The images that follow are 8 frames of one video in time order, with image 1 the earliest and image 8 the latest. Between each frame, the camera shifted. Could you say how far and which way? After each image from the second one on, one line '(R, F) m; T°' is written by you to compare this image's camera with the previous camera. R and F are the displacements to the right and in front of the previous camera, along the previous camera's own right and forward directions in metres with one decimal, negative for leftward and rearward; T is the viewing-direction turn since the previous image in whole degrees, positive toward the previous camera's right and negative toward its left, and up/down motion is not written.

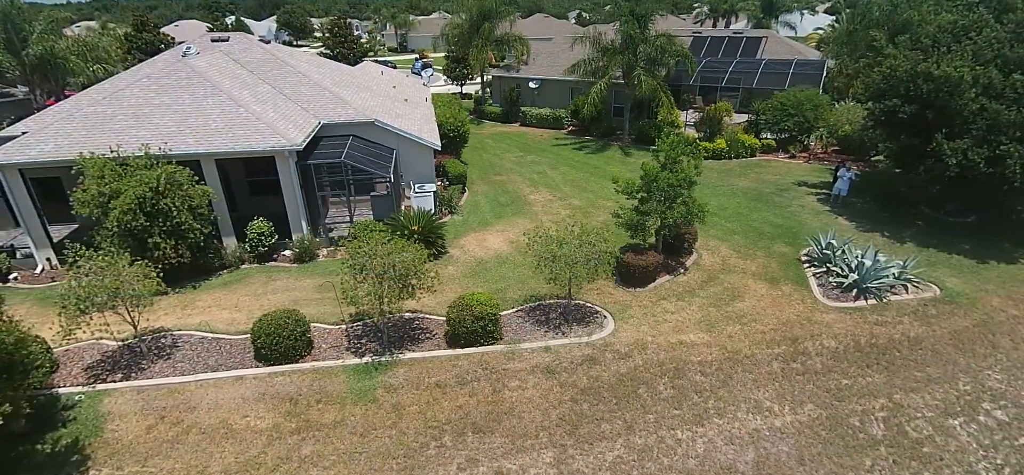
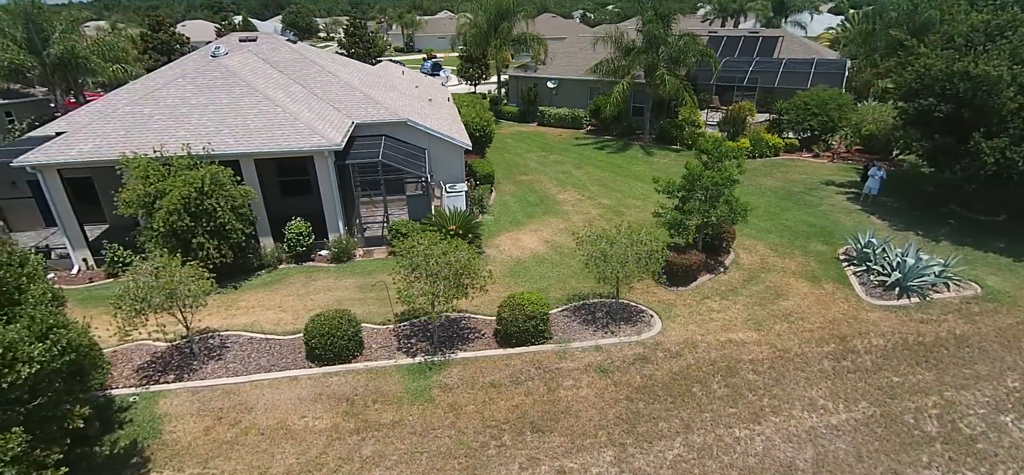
(-1.3, 0.0) m; 0°
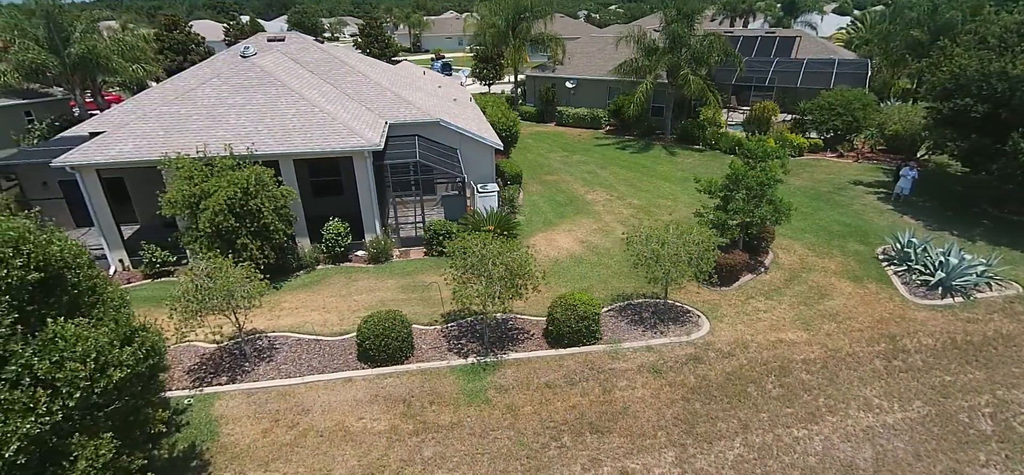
(-1.3, 0.0) m; 0°
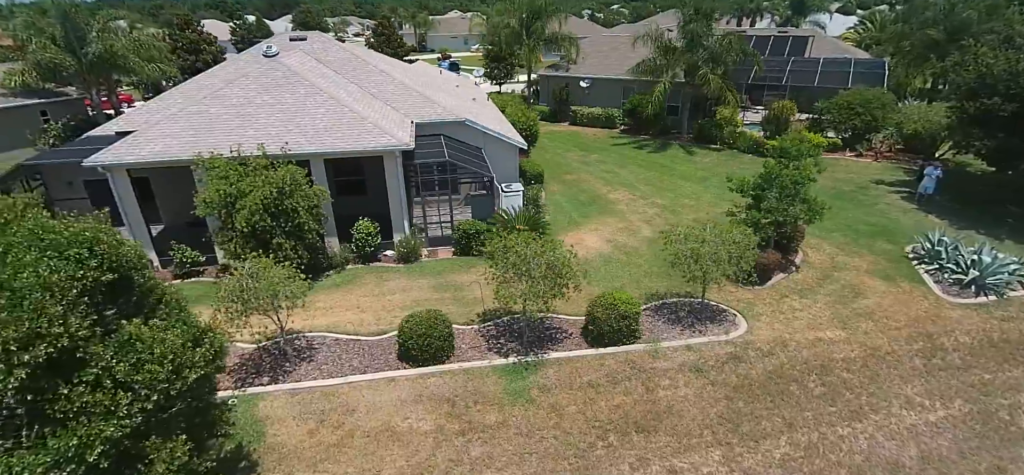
(-1.0, 0.0) m; 0°
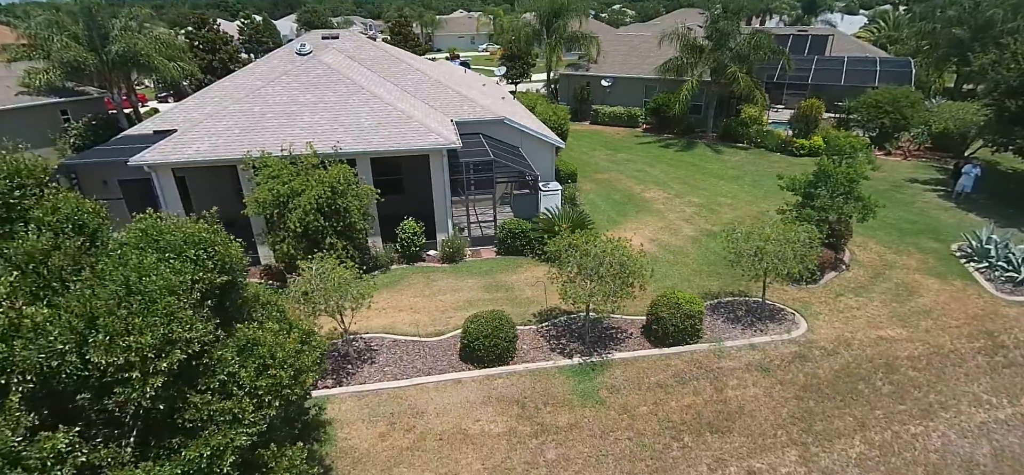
(-1.6, +0.1) m; +1°
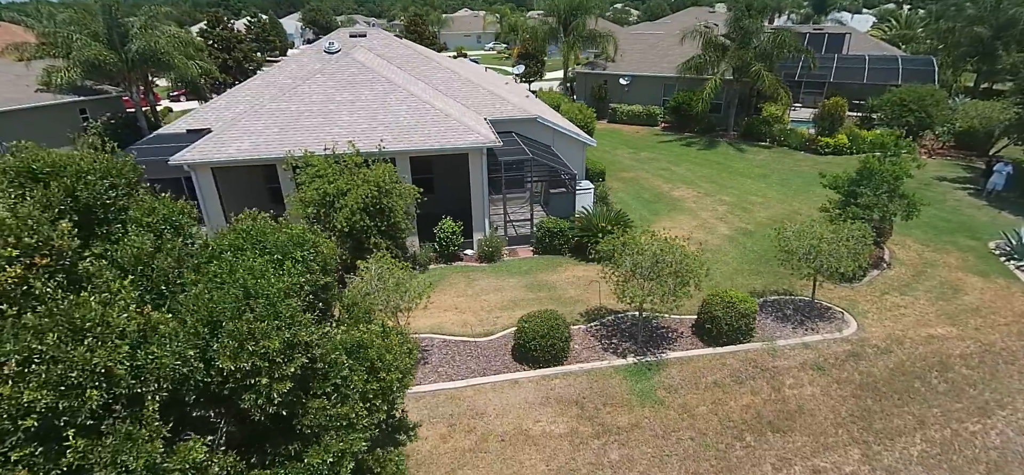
(-1.3, +0.1) m; 0°
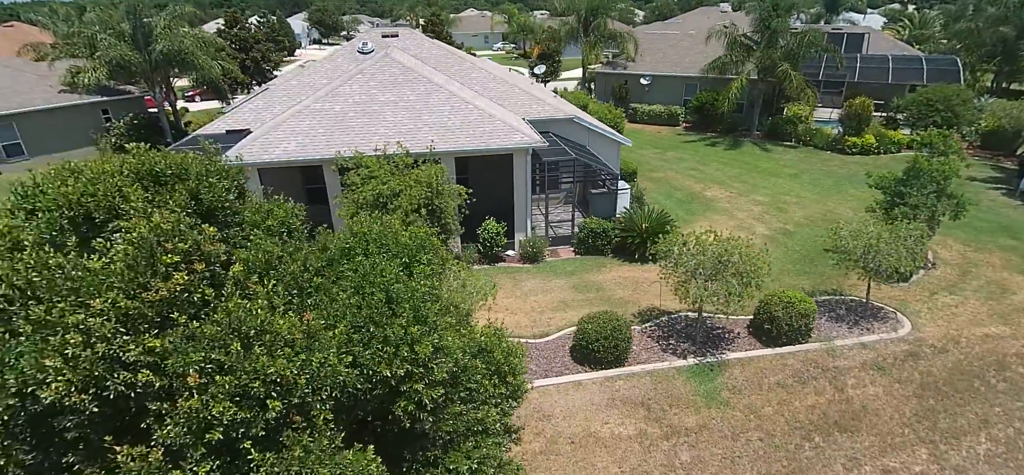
(-1.5, +0.1) m; 0°
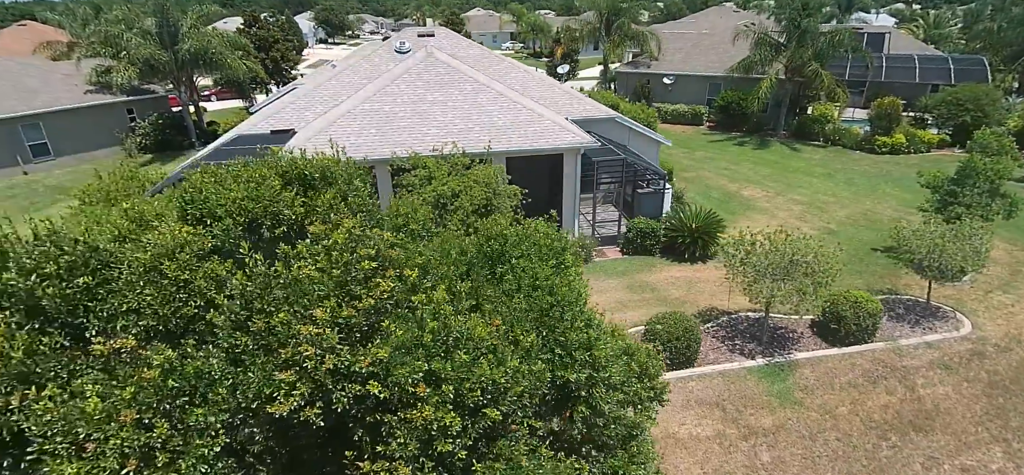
(-1.7, +0.1) m; +1°
